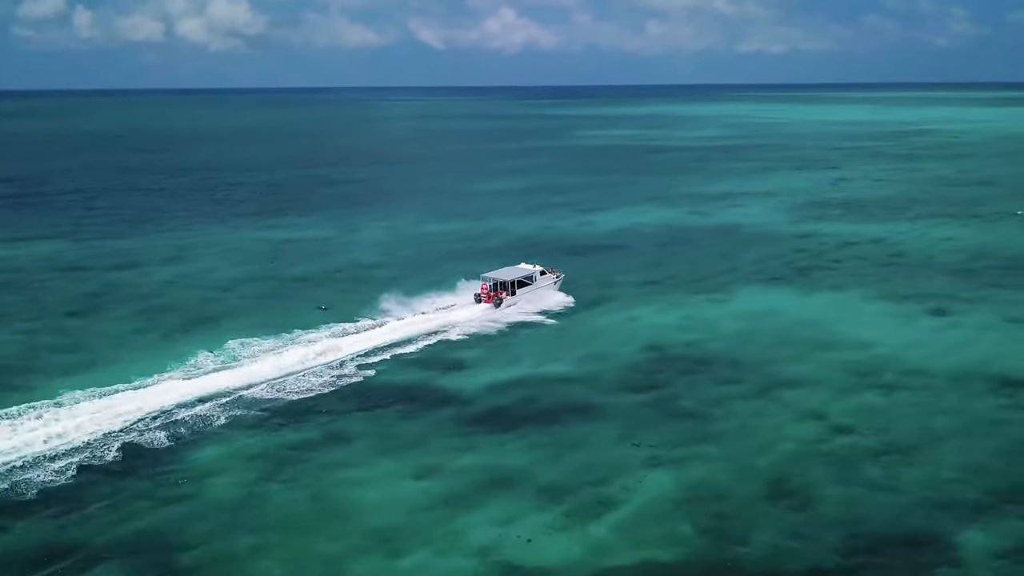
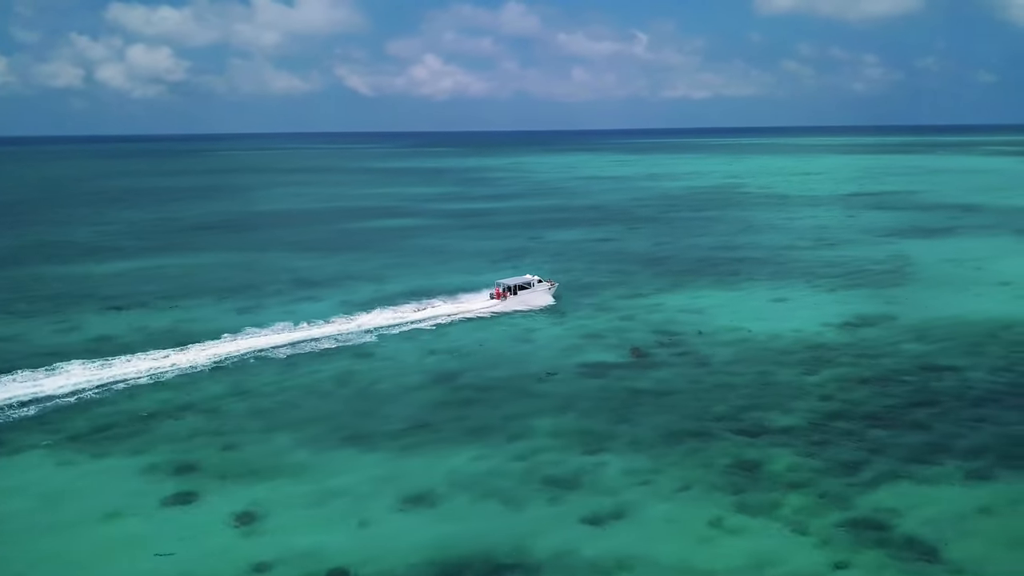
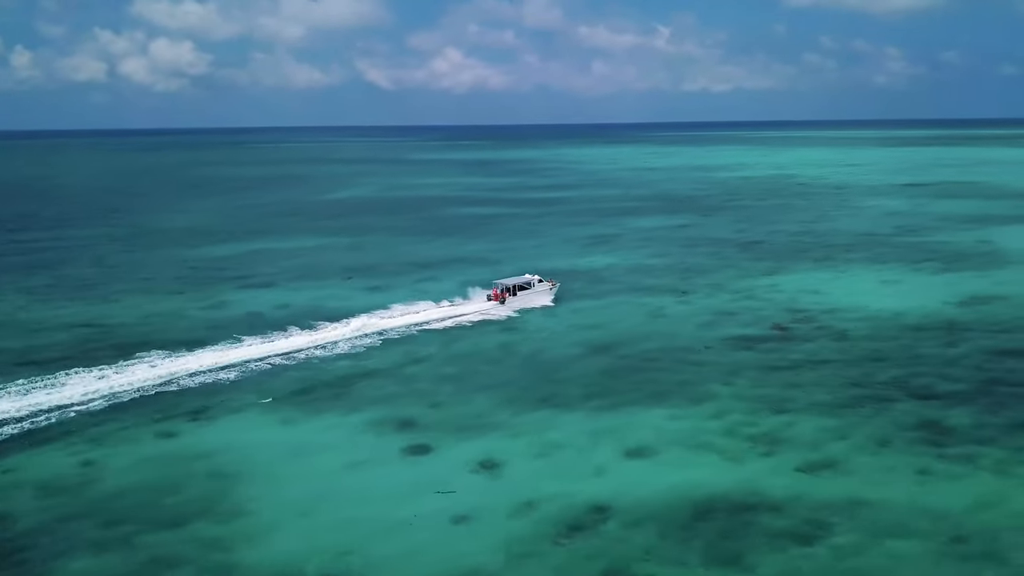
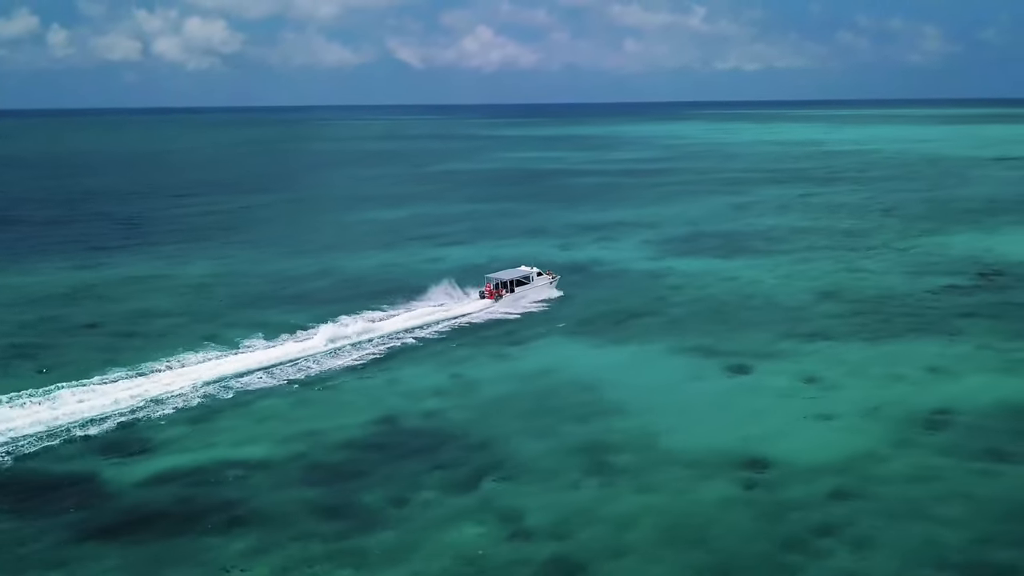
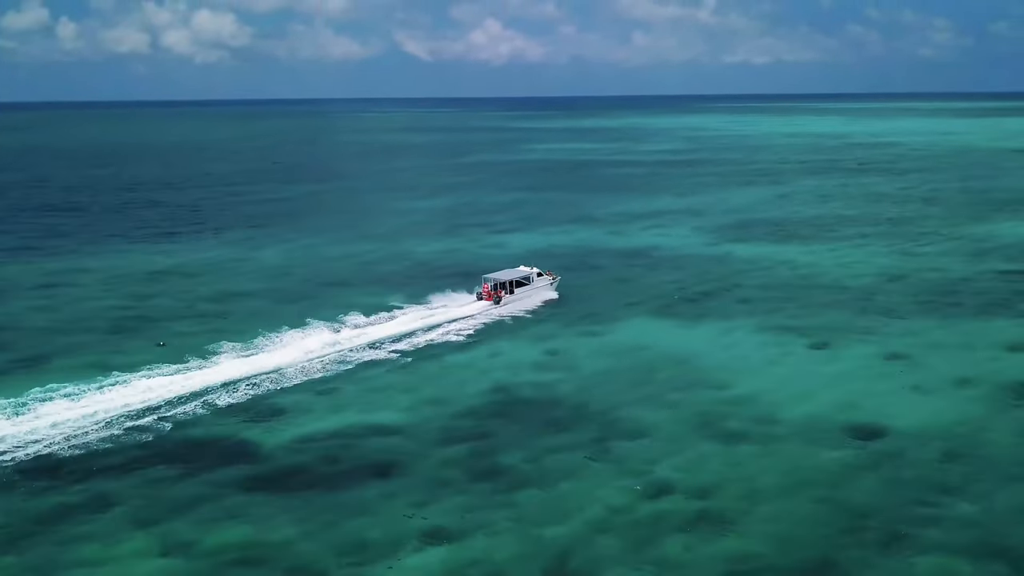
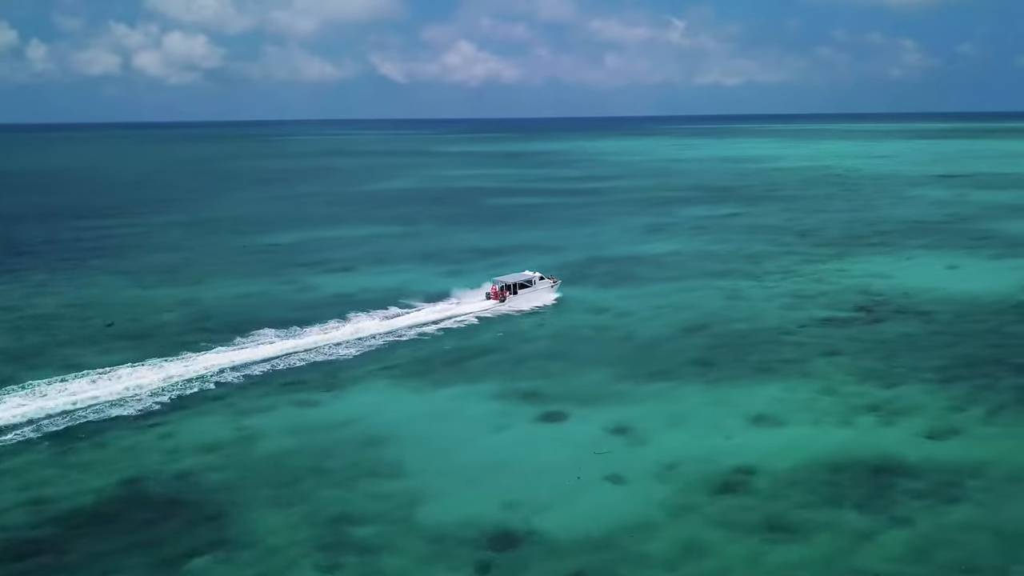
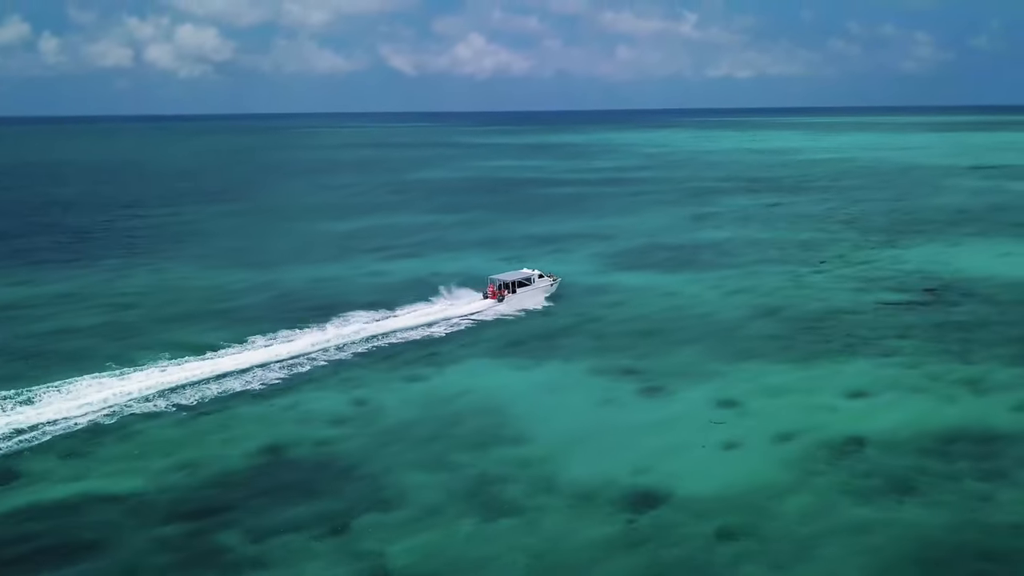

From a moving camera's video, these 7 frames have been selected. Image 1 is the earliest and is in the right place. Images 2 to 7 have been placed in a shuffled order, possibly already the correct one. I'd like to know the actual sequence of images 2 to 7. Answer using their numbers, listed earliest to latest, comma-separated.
5, 4, 7, 6, 3, 2
